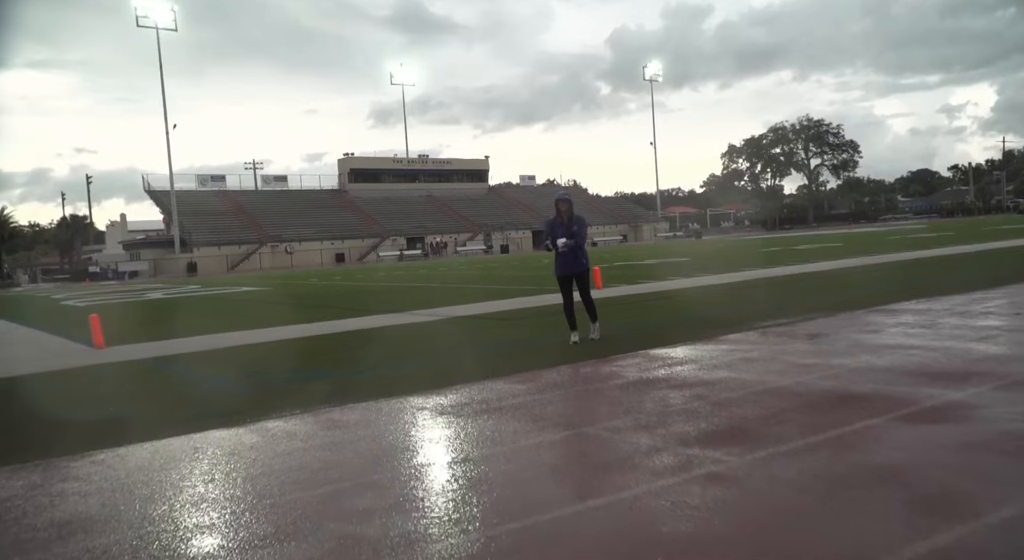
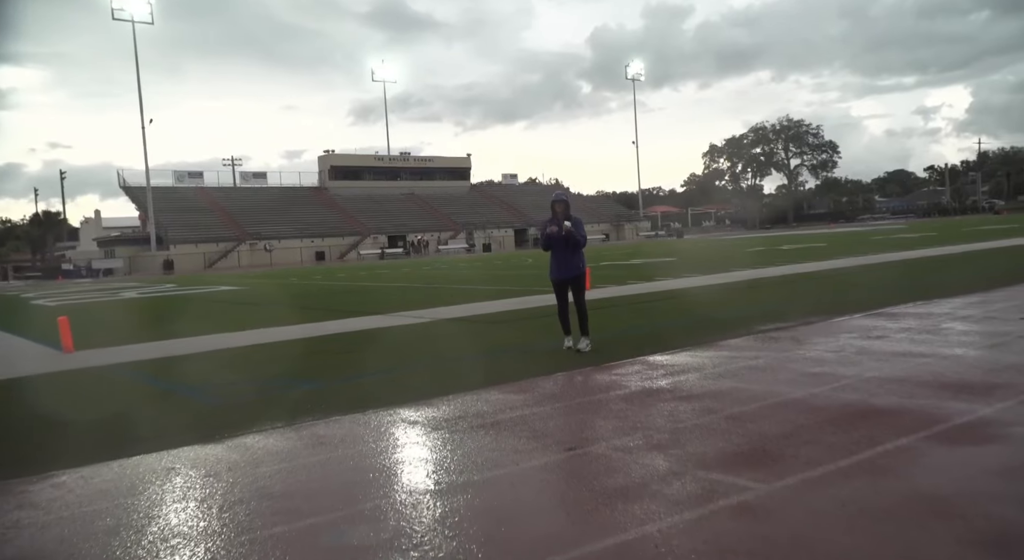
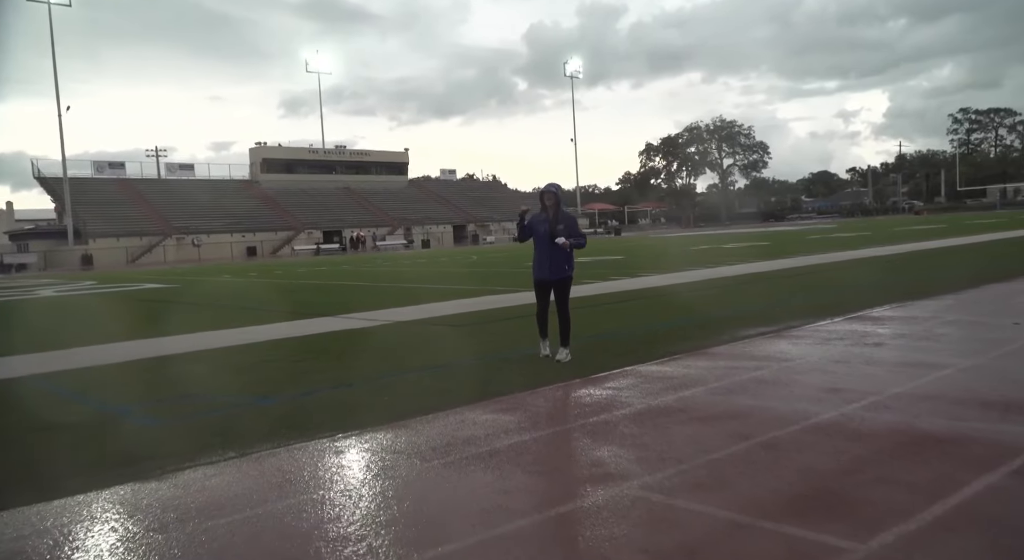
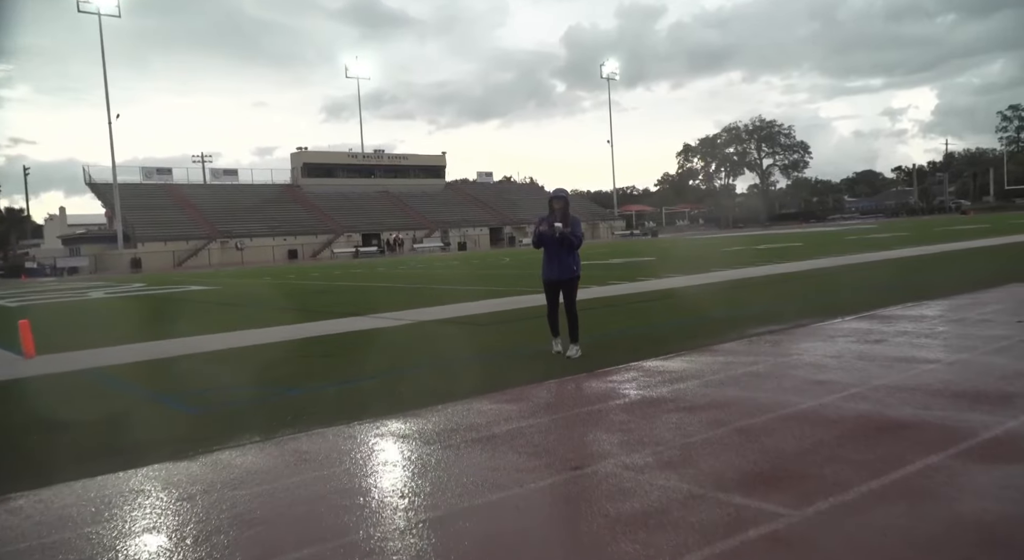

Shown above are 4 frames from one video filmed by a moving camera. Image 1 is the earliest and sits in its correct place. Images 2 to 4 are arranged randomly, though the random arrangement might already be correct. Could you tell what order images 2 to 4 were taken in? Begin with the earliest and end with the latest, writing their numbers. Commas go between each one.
2, 4, 3
